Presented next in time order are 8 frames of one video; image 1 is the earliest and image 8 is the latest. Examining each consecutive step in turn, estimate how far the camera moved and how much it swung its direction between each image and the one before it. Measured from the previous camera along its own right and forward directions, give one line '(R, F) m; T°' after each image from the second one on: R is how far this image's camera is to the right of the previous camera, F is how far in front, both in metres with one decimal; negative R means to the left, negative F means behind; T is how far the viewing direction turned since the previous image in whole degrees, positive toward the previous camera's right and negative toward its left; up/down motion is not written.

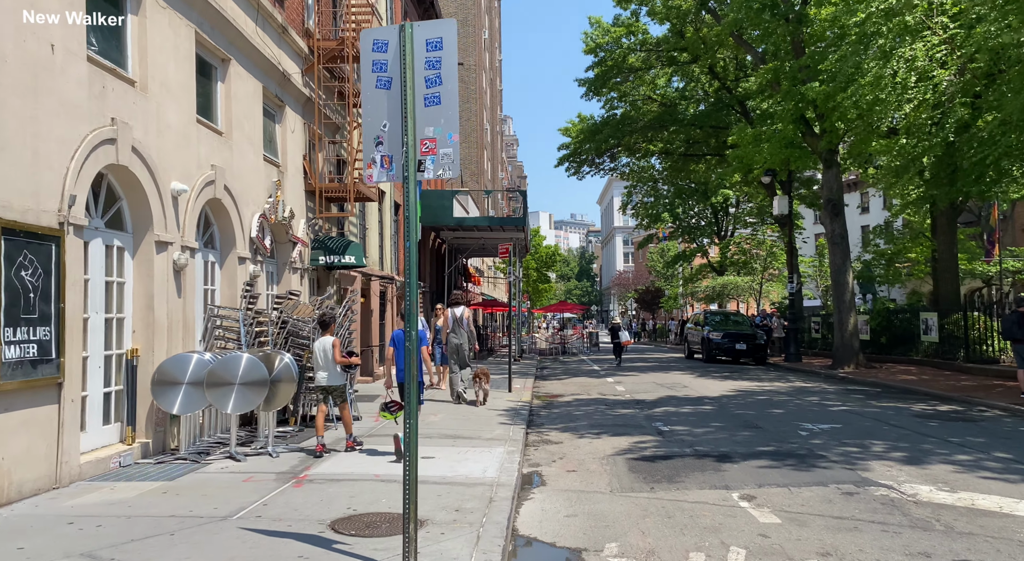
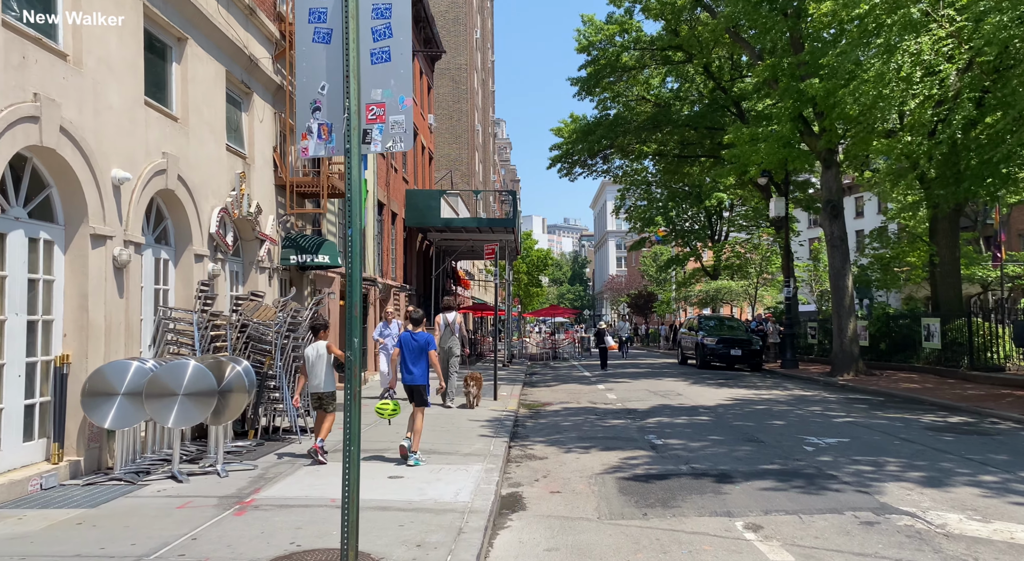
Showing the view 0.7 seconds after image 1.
(+0.1, +0.9) m; +1°
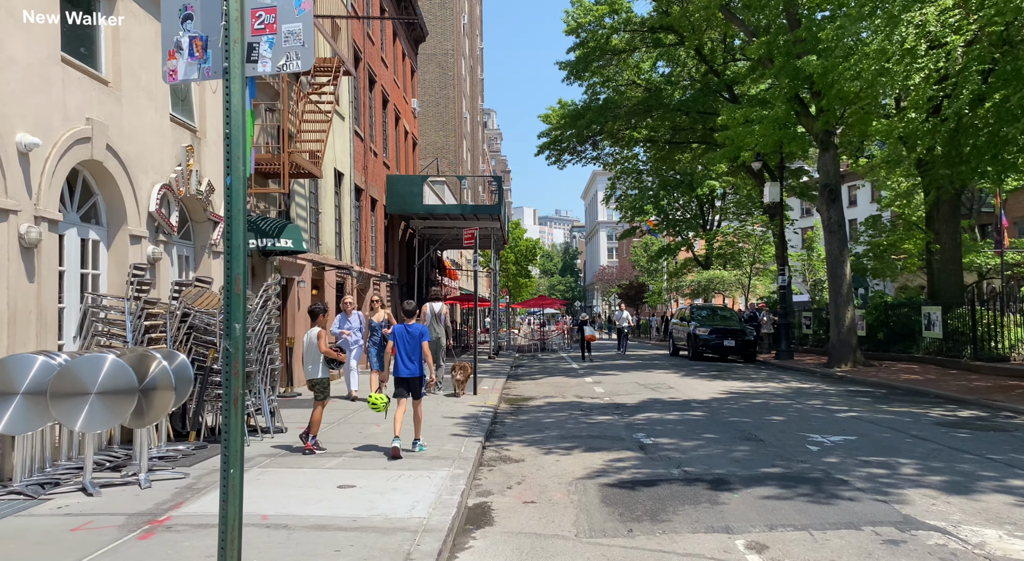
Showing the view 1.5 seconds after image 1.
(+0.2, +1.0) m; +1°
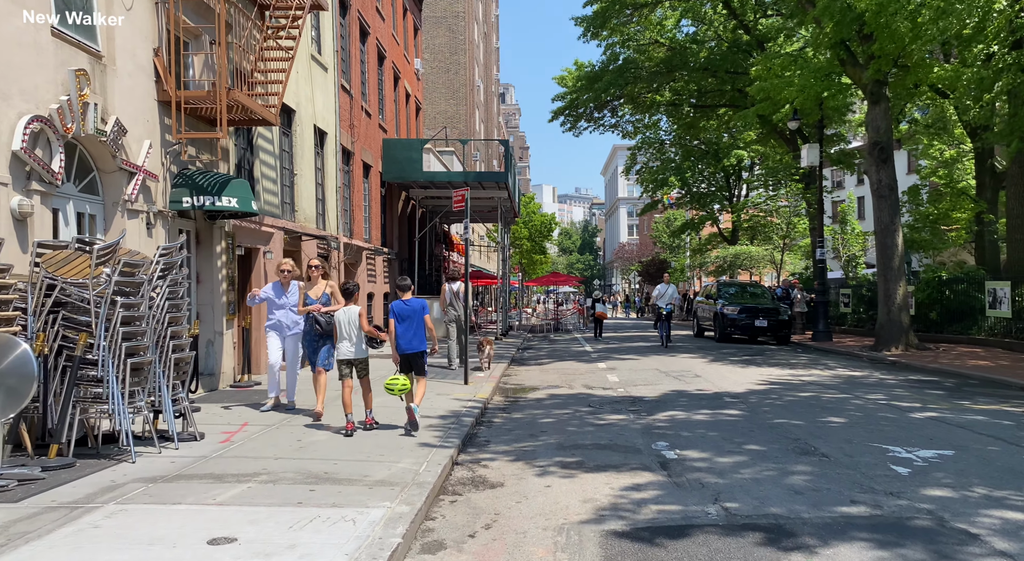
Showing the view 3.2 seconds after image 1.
(+0.3, +2.4) m; -1°
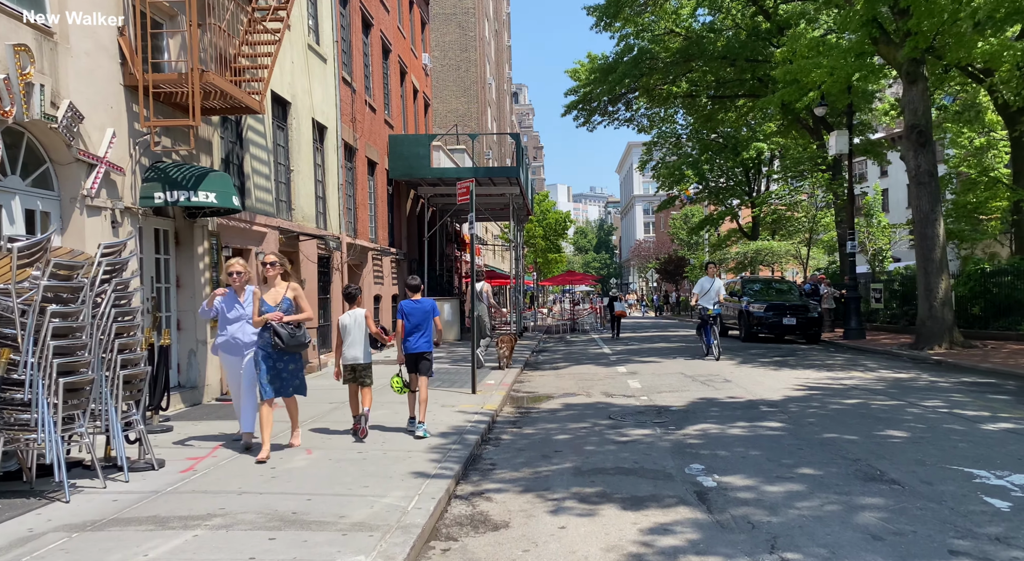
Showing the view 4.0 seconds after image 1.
(+0.1, +1.1) m; -1°
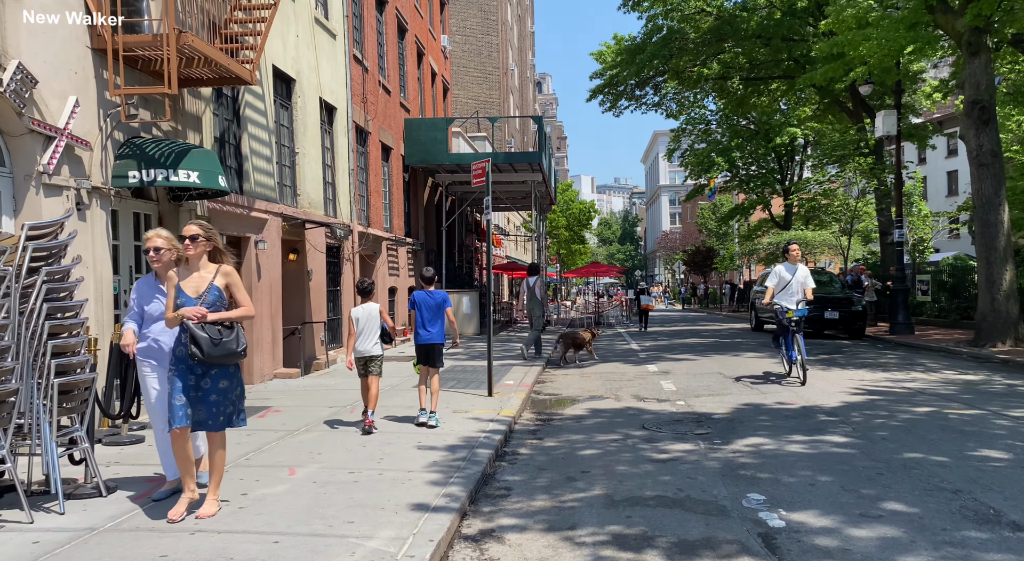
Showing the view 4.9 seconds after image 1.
(0.0, +1.2) m; -2°
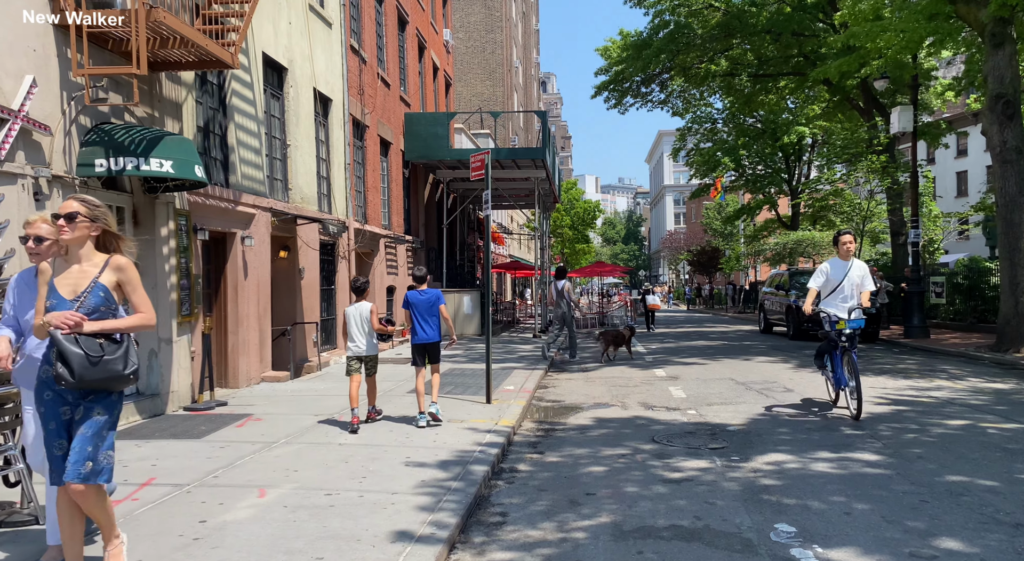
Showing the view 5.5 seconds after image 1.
(0.0, +0.7) m; 0°
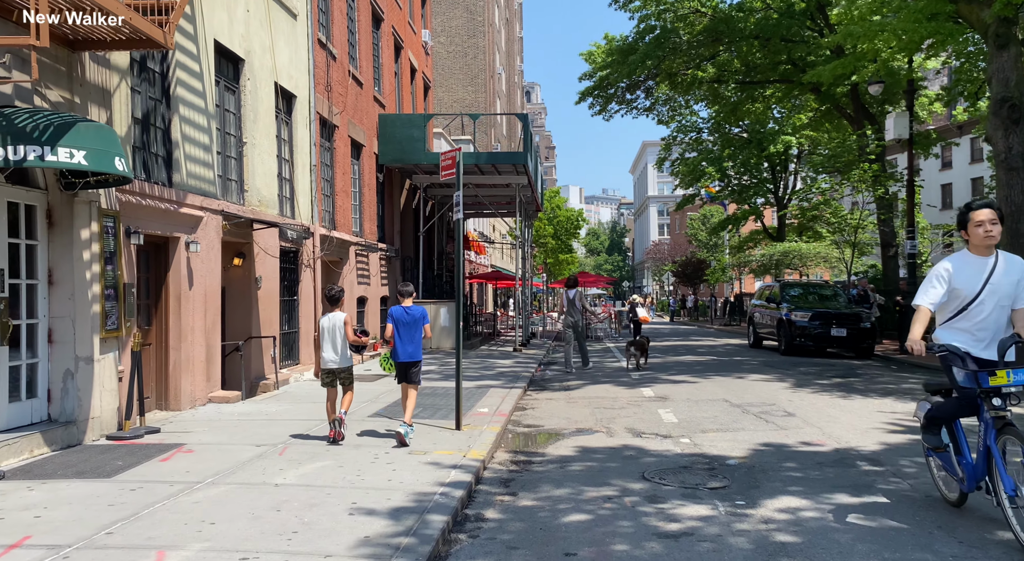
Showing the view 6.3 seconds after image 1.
(+0.1, +1.1) m; +1°
